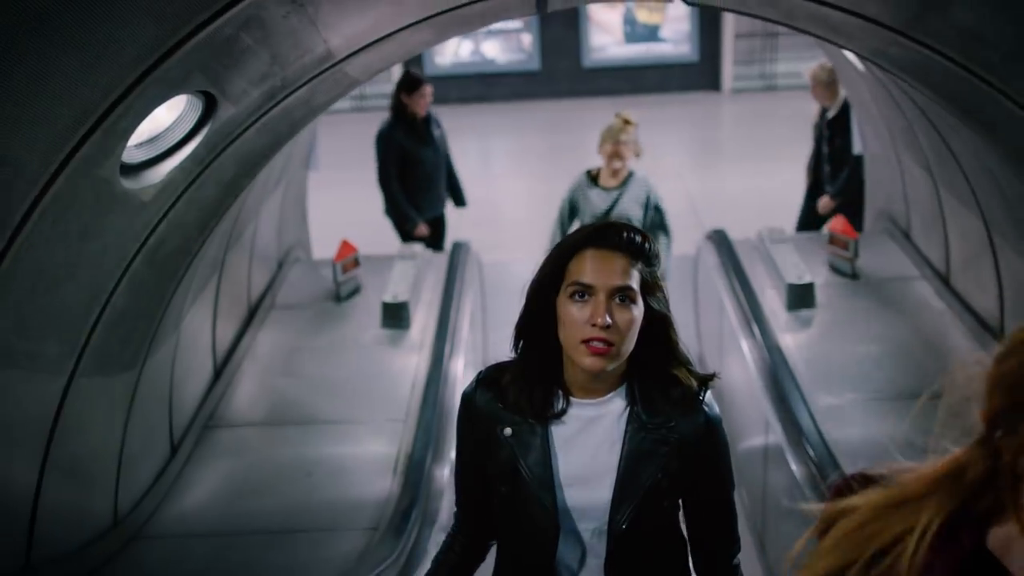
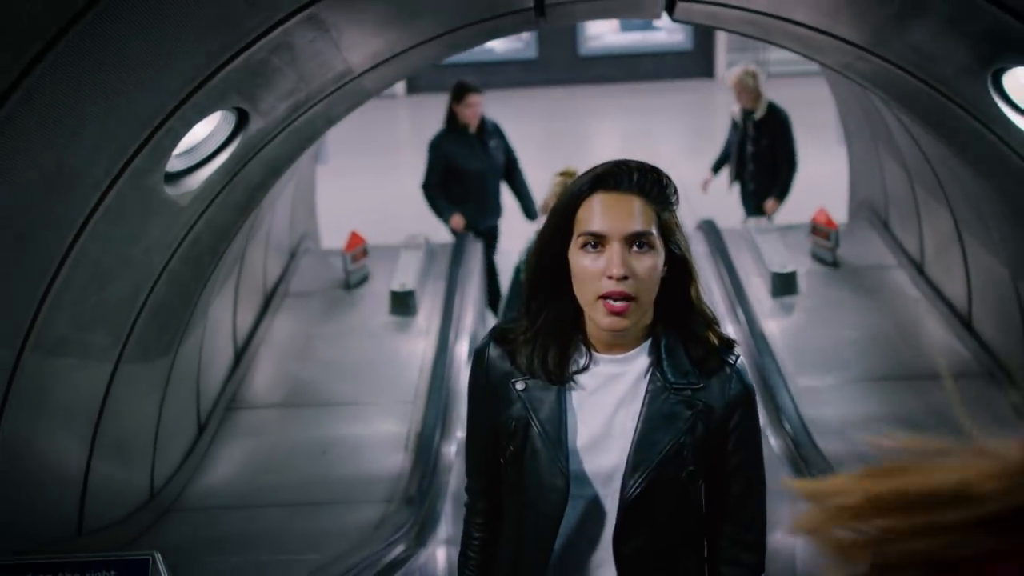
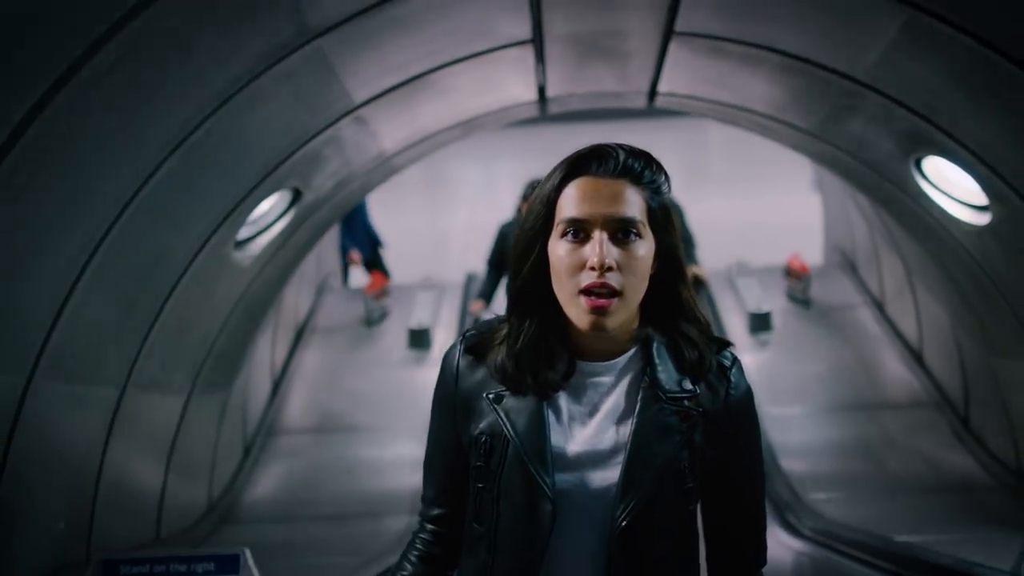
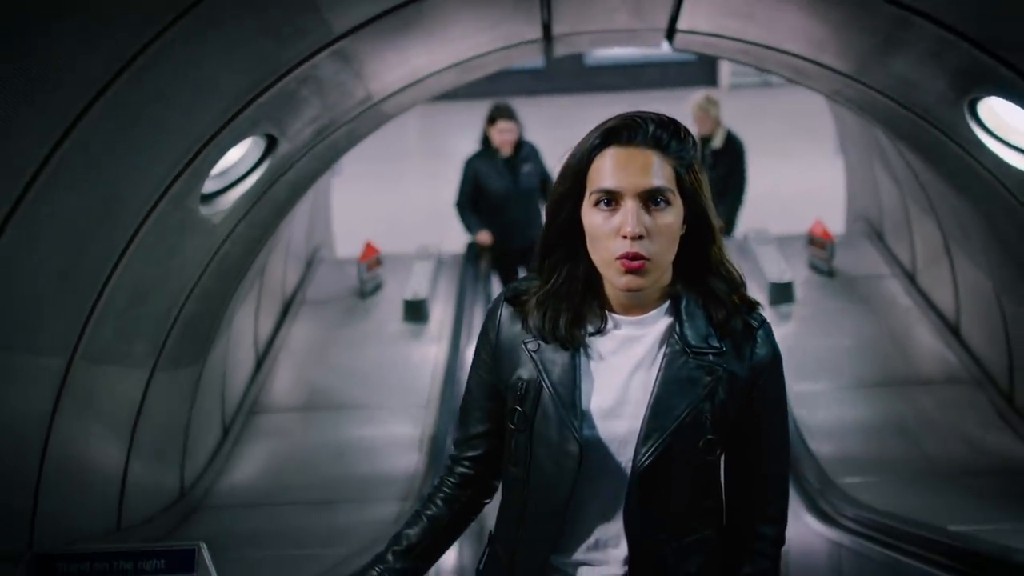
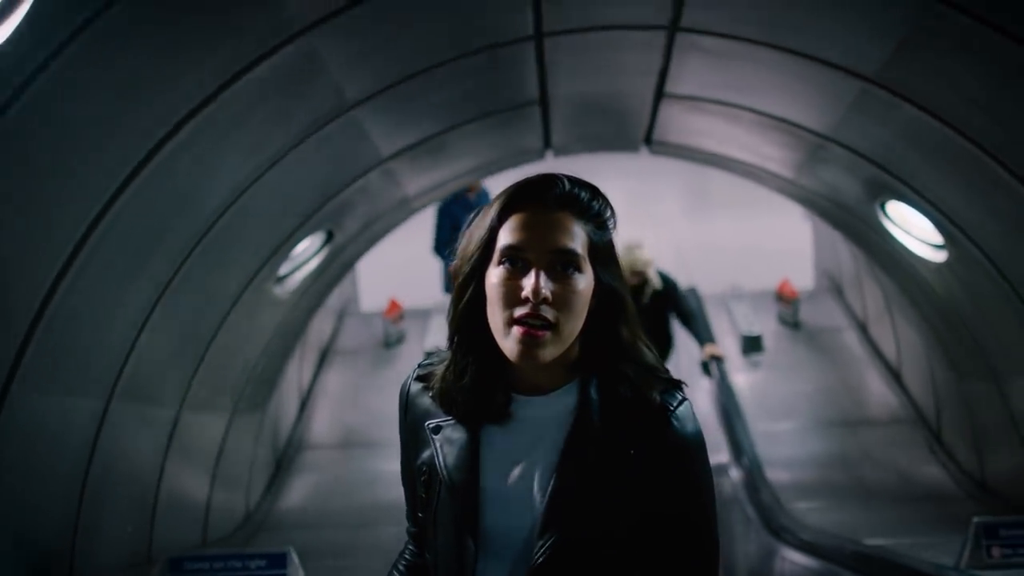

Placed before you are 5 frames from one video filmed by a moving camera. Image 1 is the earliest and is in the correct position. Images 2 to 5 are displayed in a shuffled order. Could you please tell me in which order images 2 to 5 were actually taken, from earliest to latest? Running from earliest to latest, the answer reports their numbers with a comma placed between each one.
2, 4, 3, 5
